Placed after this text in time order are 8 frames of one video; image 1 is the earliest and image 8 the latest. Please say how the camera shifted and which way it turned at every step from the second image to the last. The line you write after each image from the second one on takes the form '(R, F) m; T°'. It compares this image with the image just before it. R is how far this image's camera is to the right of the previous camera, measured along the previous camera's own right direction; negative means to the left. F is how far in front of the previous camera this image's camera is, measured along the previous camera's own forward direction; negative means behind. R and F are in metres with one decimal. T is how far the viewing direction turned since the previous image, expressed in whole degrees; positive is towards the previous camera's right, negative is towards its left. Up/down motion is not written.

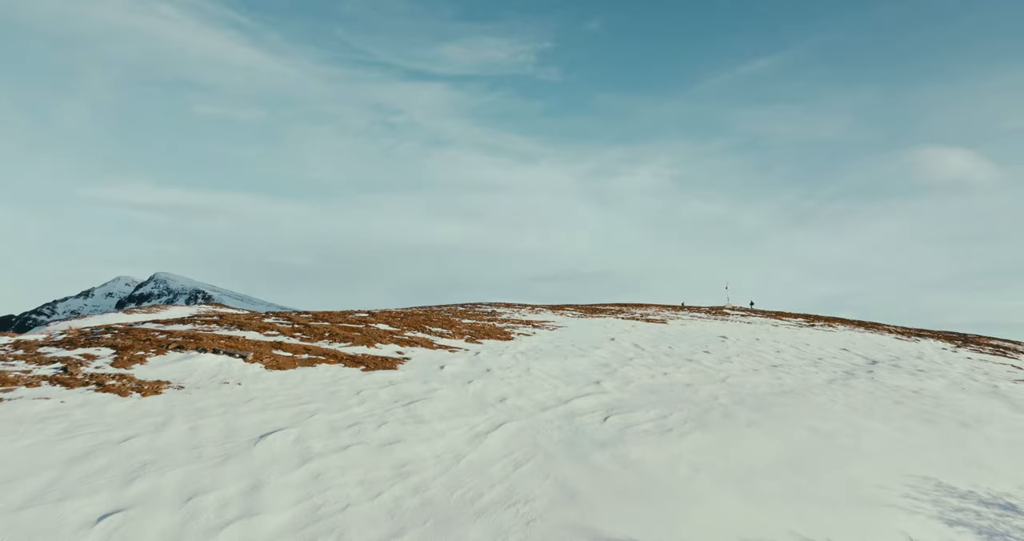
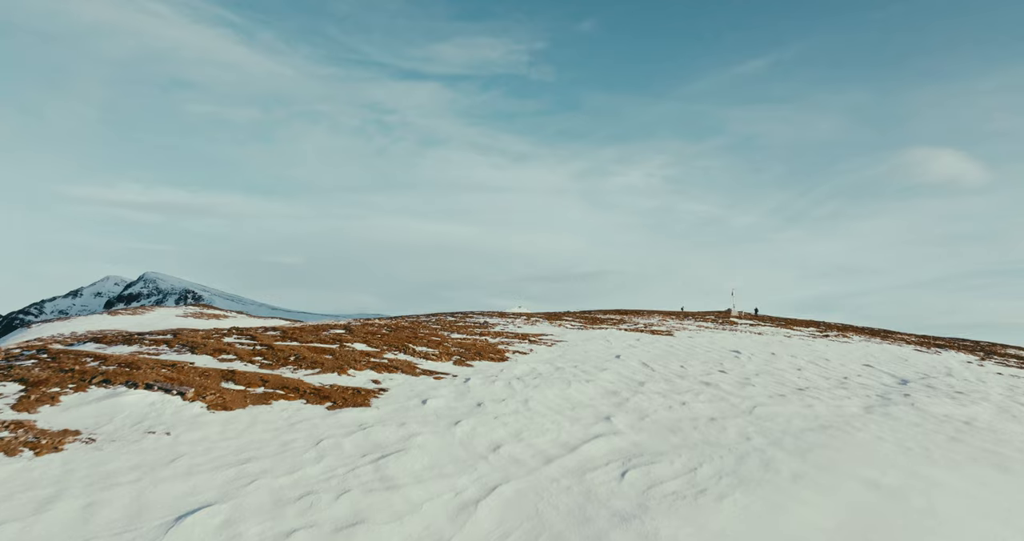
(-0.1, +3.1) m; +1°
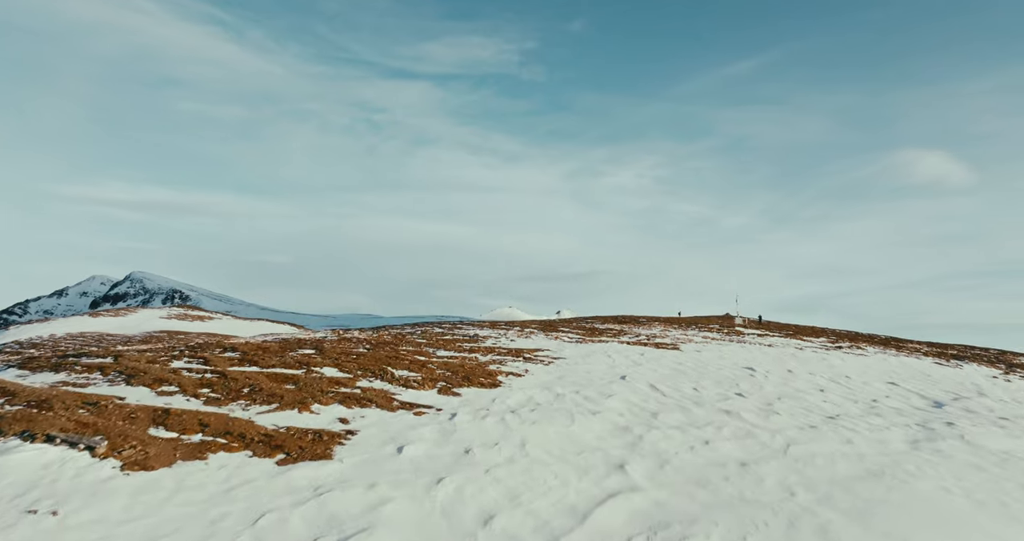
(-0.1, +3.0) m; +1°
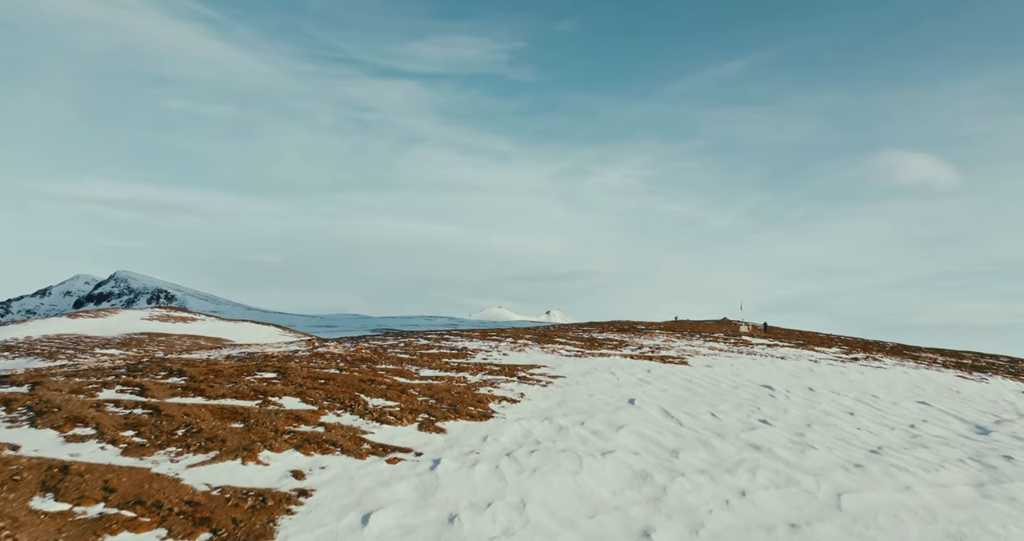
(-0.2, +3.1) m; +1°
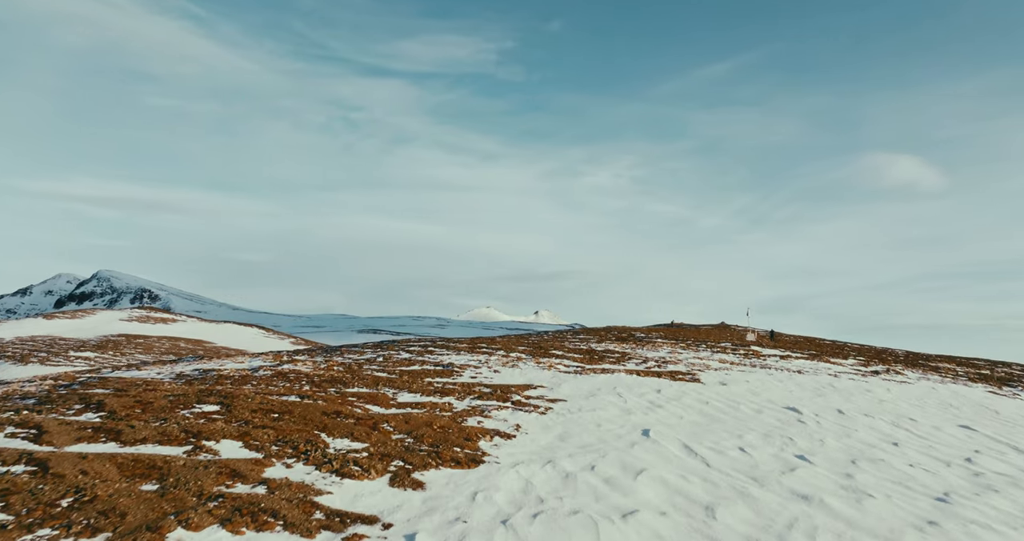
(-0.2, +3.4) m; +1°
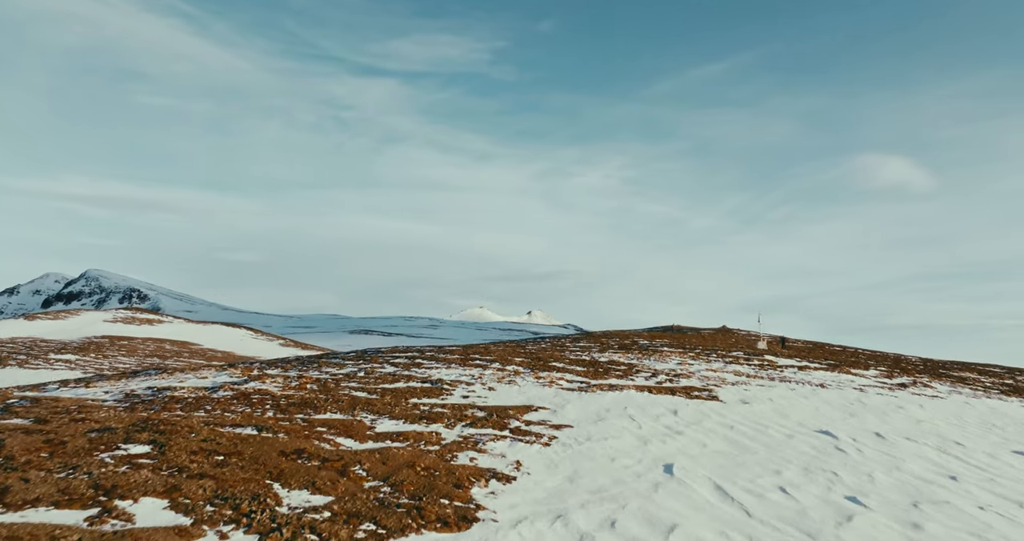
(-0.2, +3.0) m; +1°
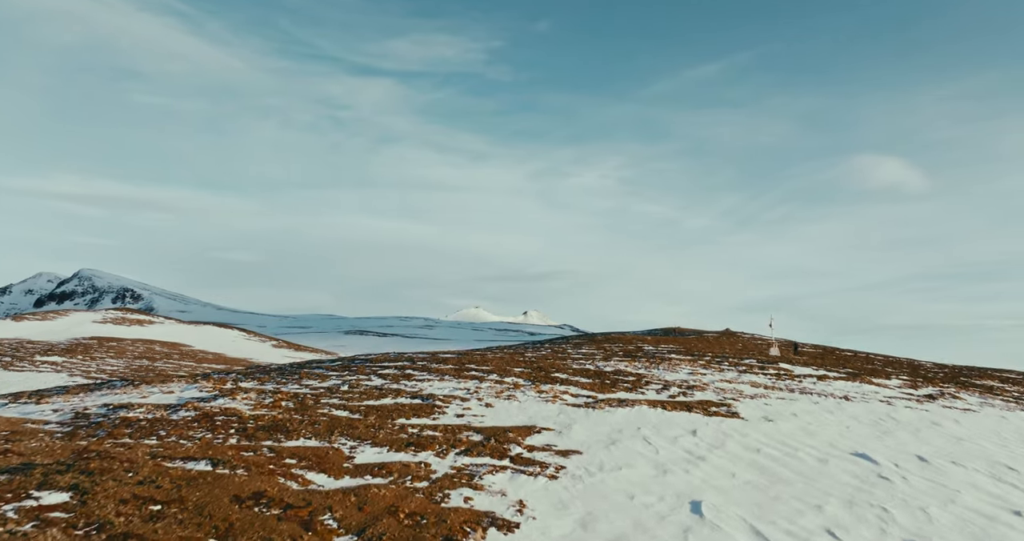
(-0.2, +2.4) m; +1°
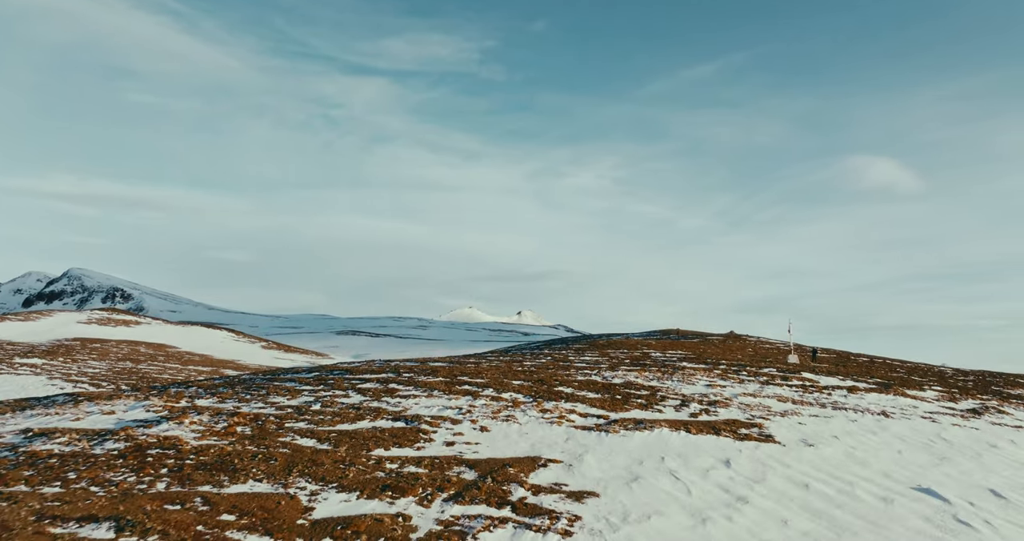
(-0.2, +3.2) m; +1°
